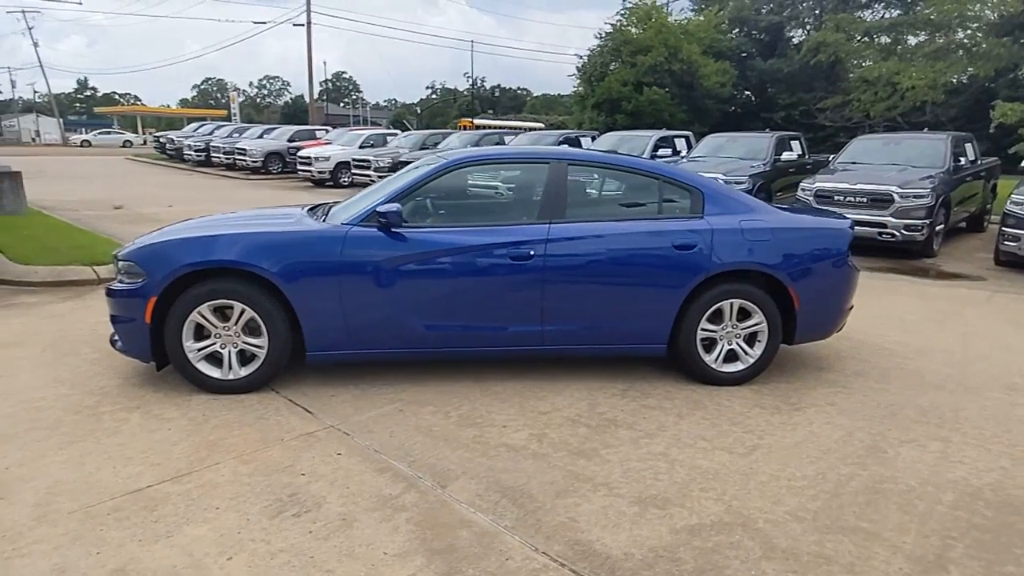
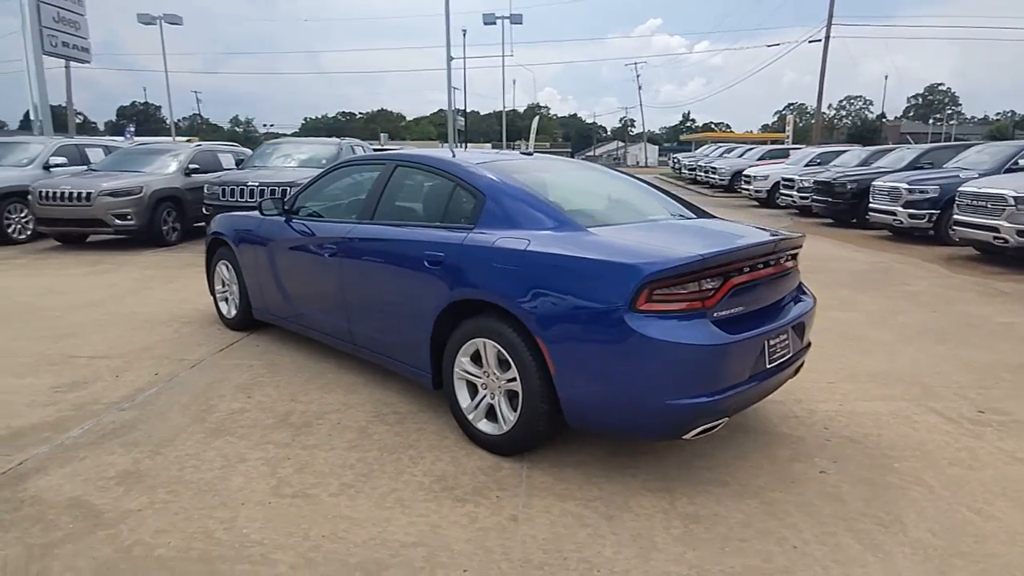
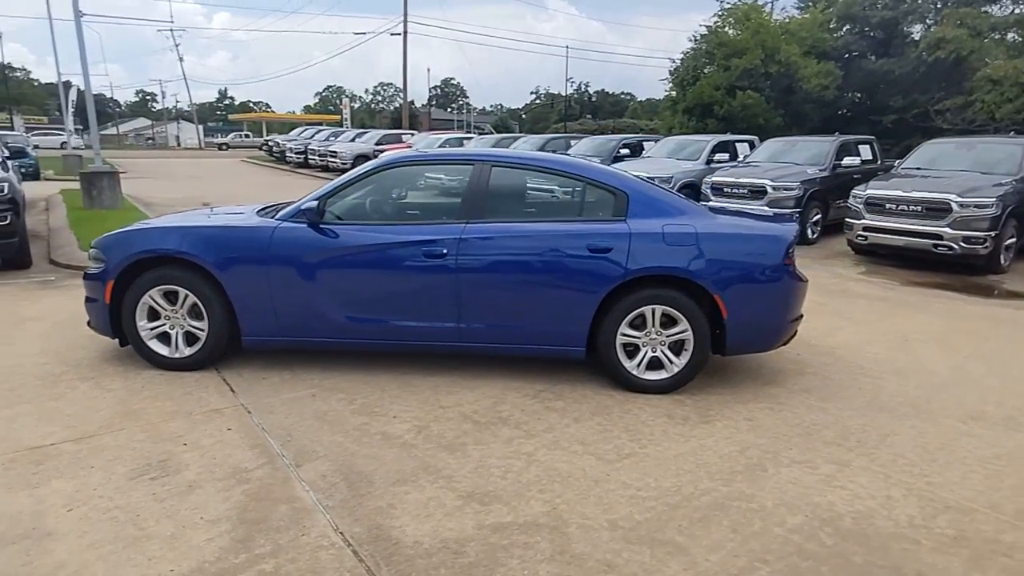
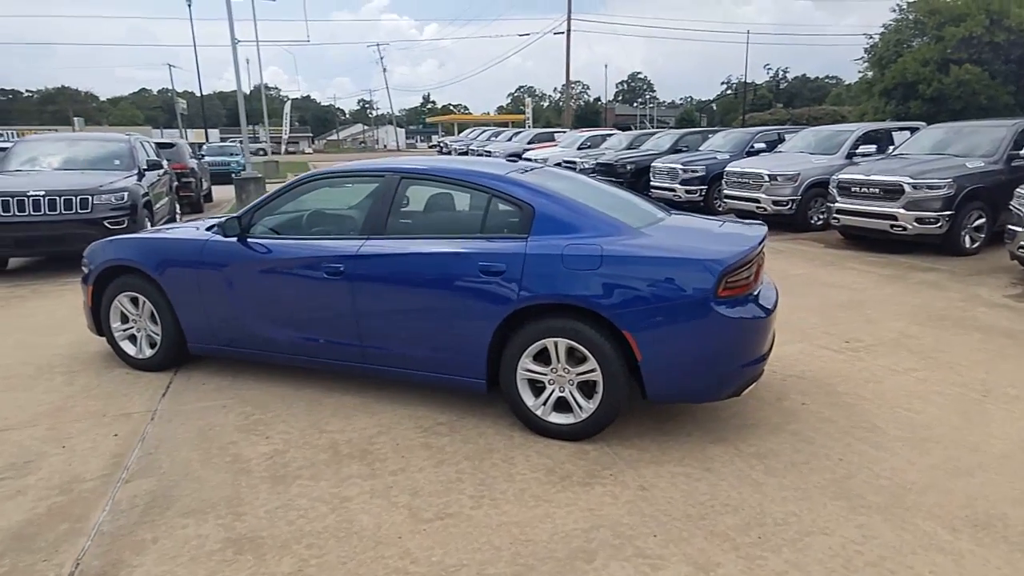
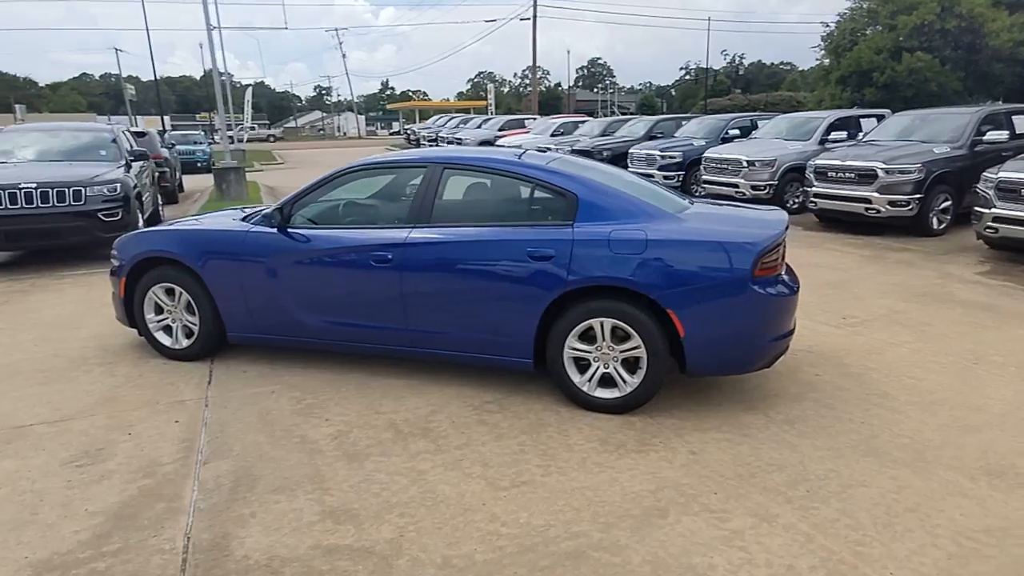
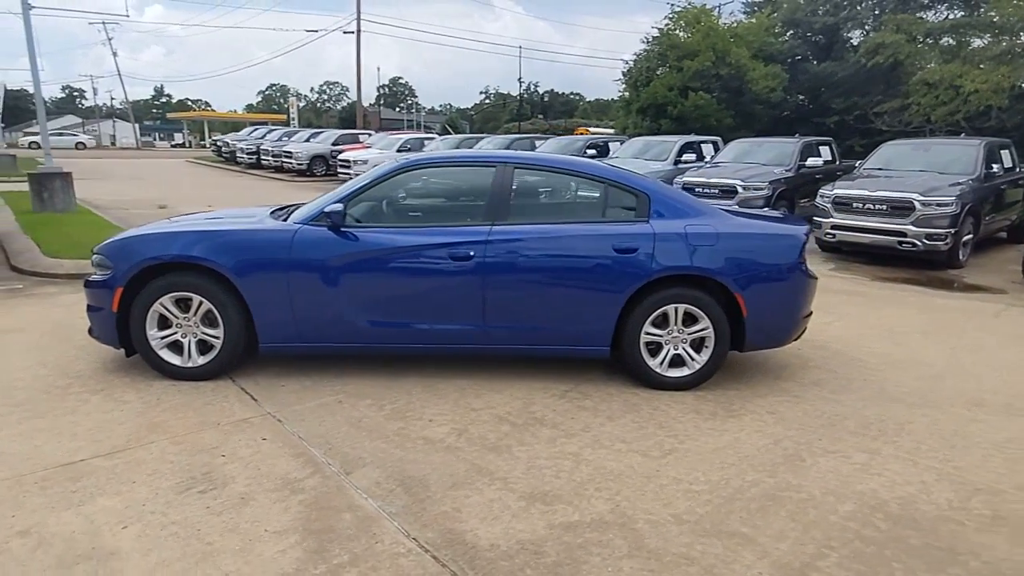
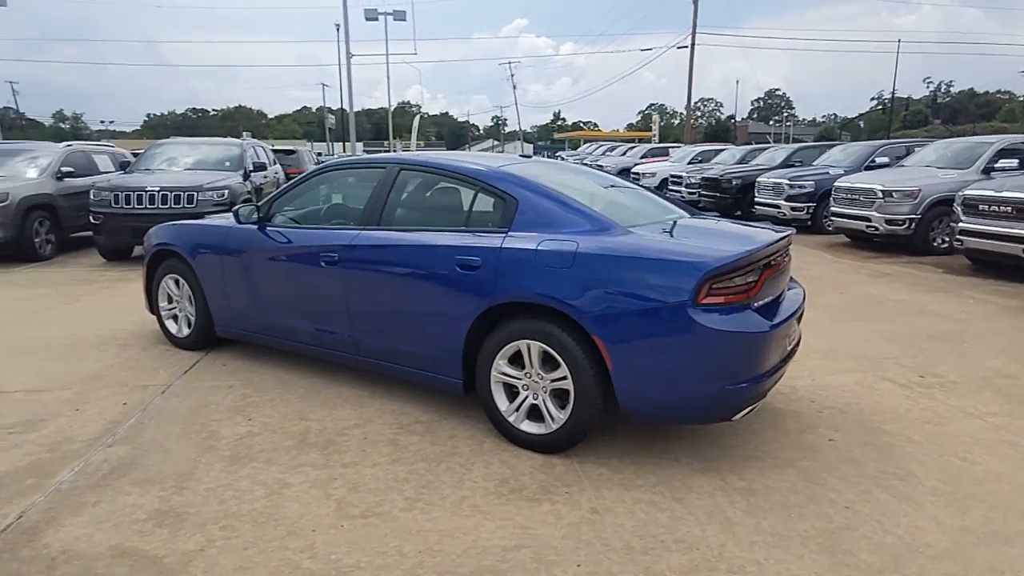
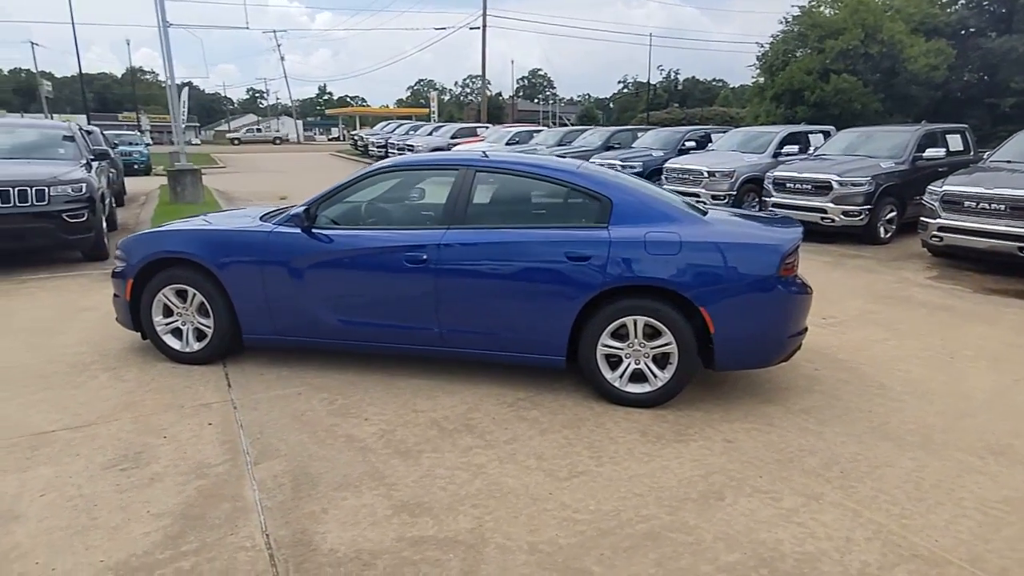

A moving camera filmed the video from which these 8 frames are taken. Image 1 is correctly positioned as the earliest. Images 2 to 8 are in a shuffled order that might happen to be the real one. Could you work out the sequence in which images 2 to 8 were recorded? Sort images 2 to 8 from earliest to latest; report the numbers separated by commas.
6, 3, 8, 5, 4, 7, 2
